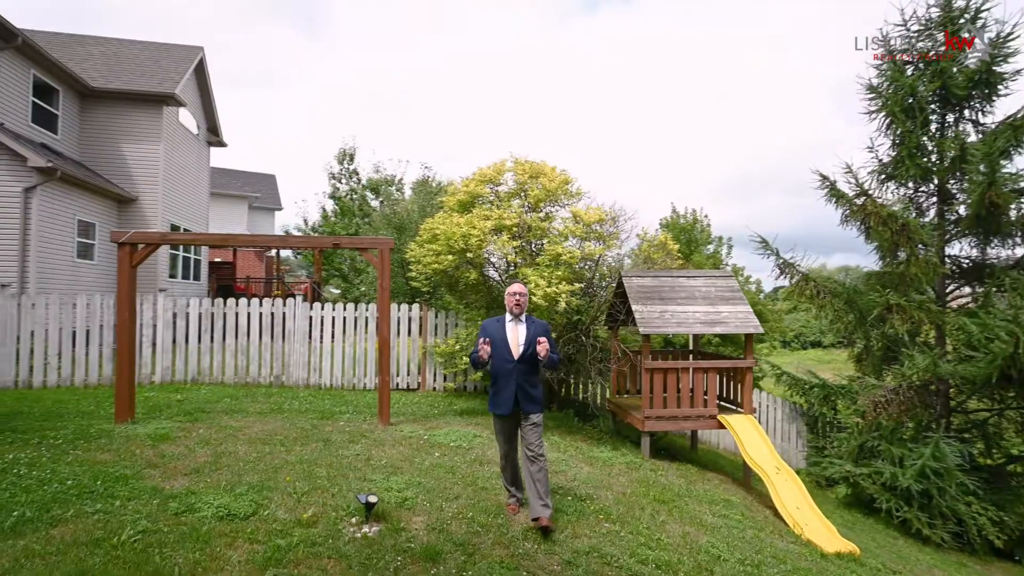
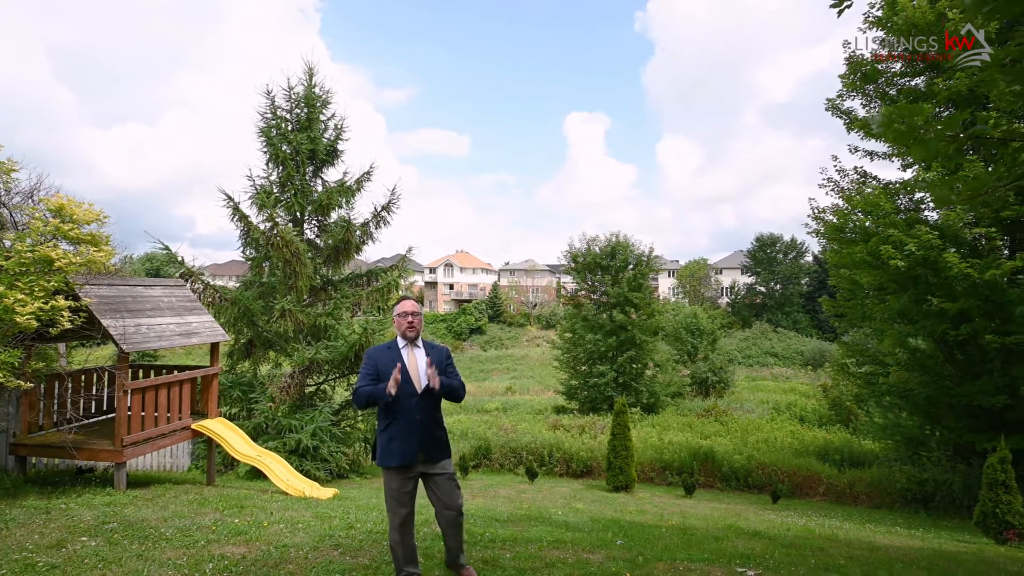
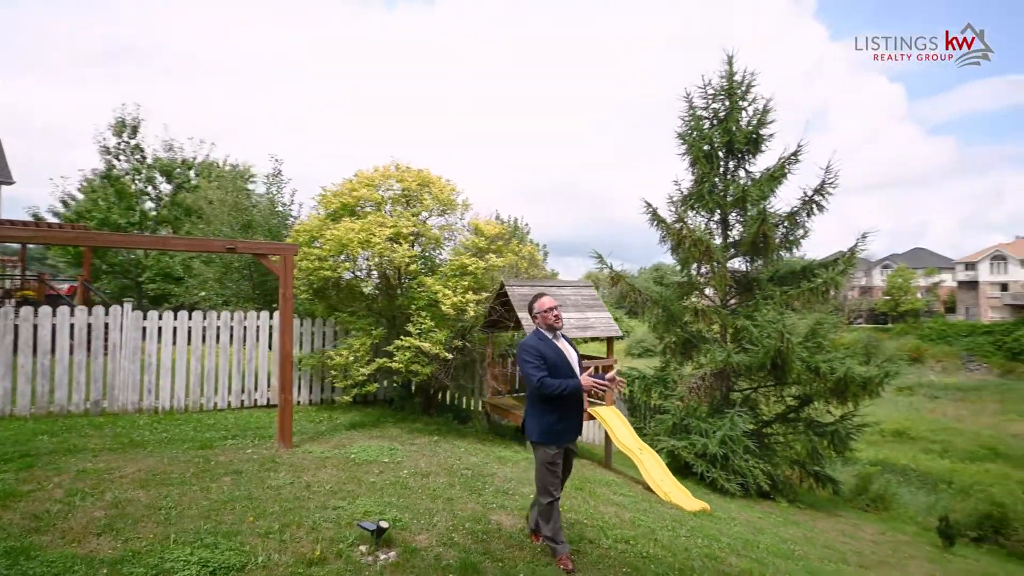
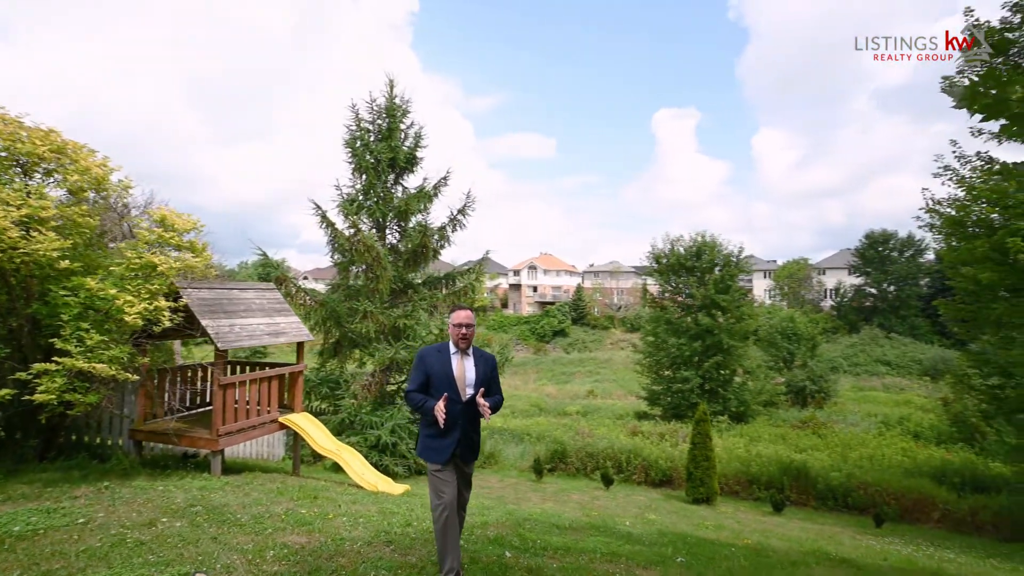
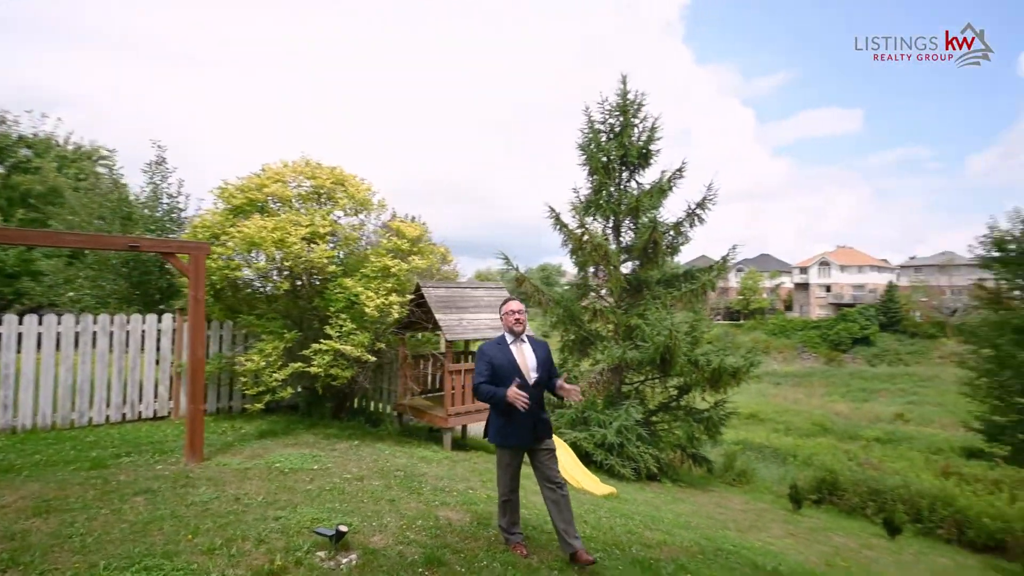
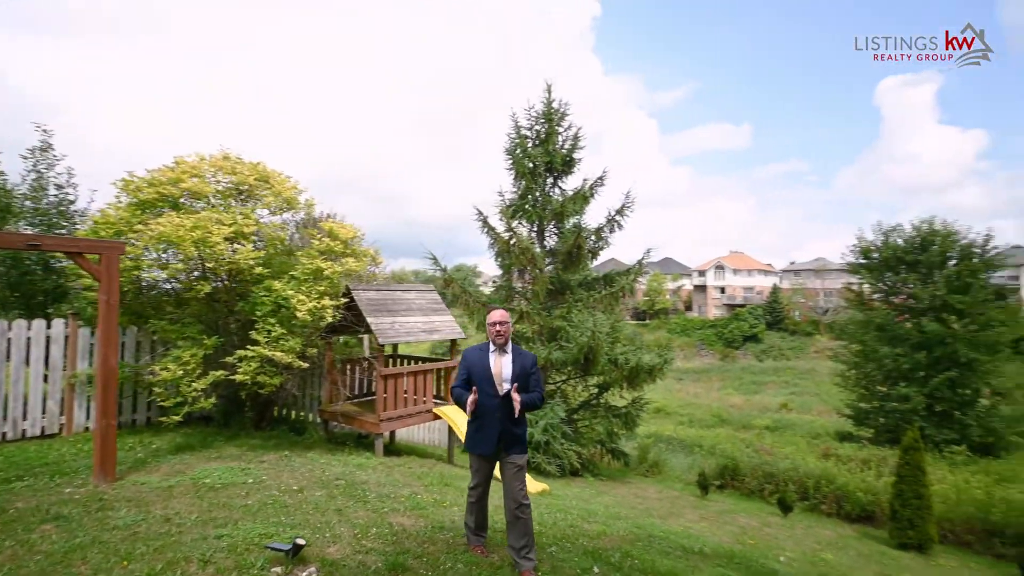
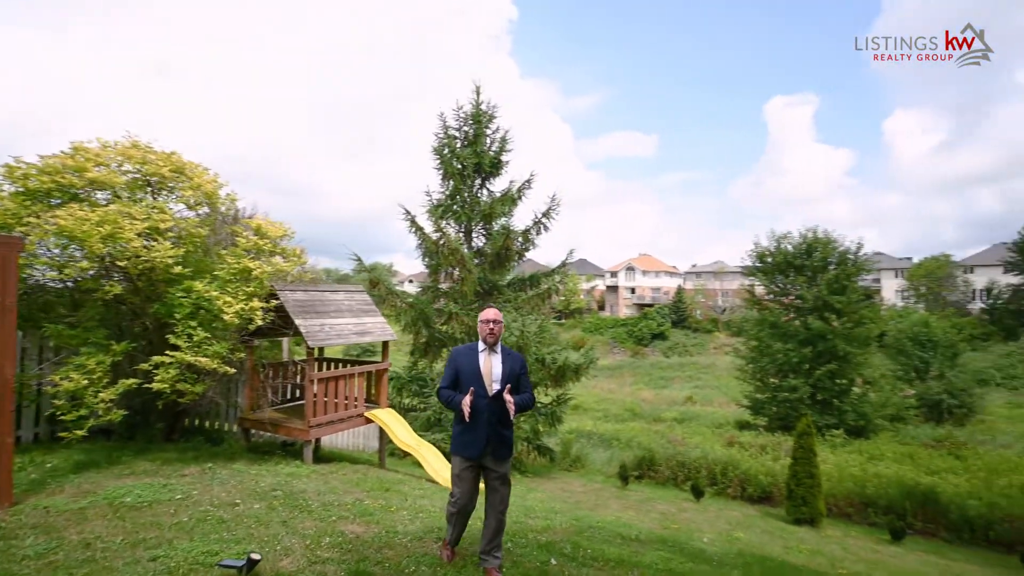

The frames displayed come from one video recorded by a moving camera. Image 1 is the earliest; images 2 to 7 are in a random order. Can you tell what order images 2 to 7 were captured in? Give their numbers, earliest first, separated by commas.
3, 5, 6, 7, 4, 2
